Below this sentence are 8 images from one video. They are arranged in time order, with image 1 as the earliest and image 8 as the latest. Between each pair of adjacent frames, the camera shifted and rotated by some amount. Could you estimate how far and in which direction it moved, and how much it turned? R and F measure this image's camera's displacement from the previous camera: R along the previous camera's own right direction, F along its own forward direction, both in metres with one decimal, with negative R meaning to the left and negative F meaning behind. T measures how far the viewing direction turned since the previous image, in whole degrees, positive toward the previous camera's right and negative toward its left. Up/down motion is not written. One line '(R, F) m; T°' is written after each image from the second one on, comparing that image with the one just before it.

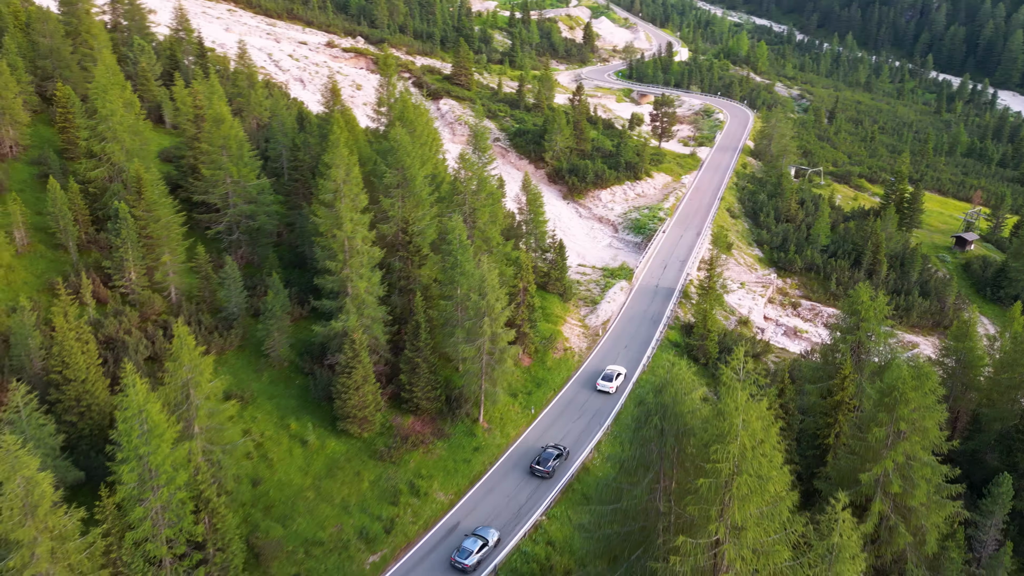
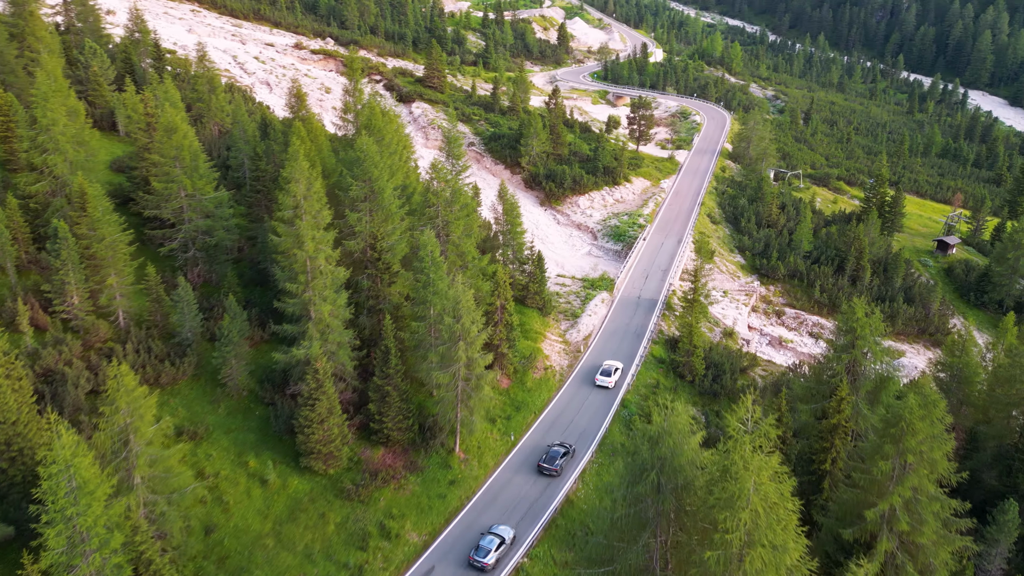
(0.0, +1.9) m; +2°
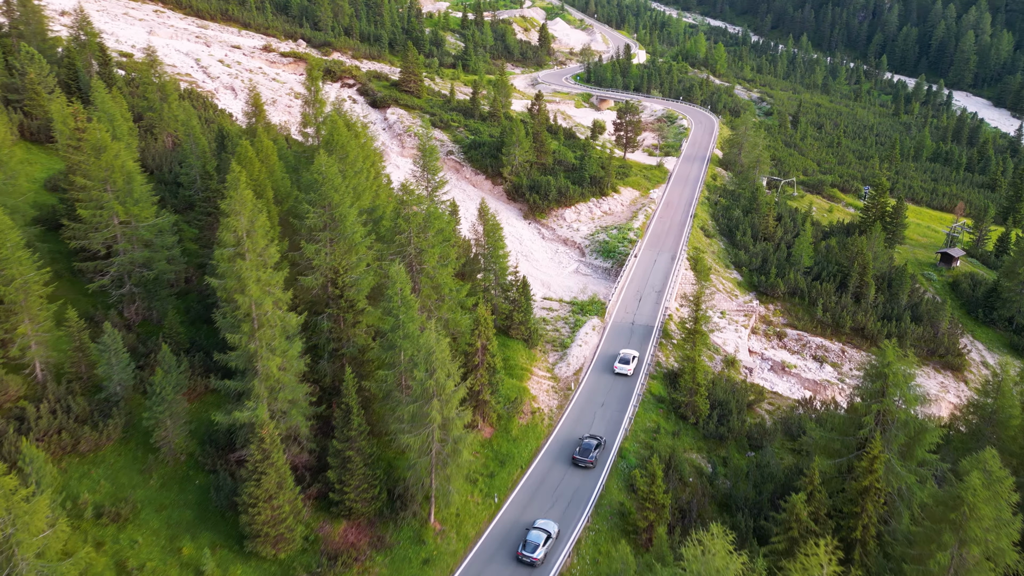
(0.0, +3.7) m; +1°
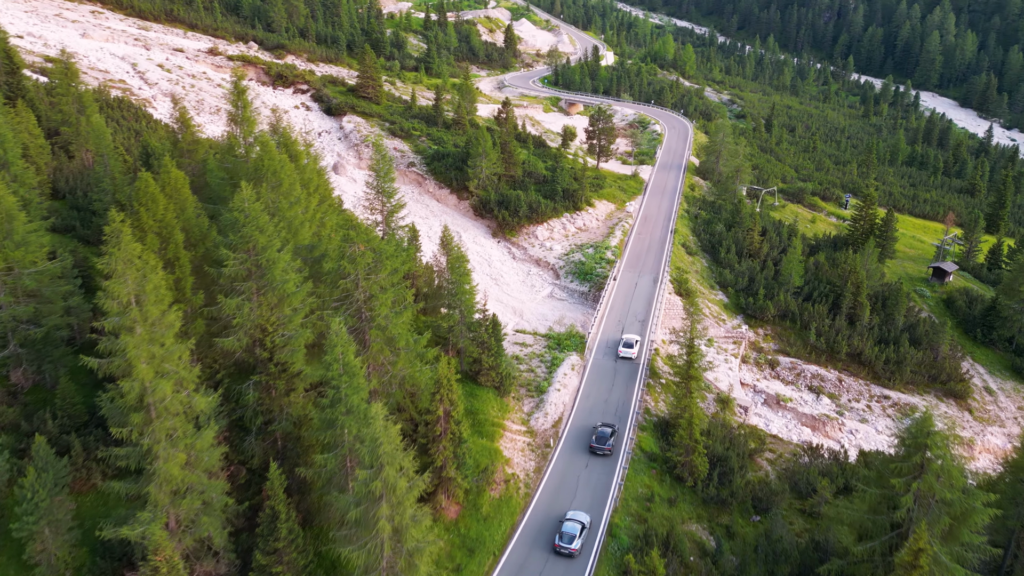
(+0.1, +4.4) m; +2°
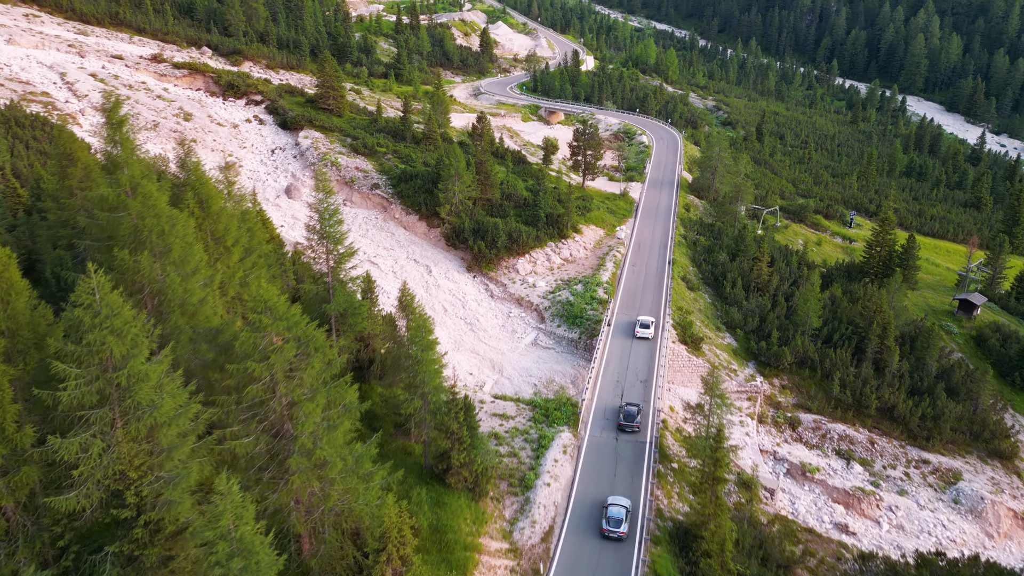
(+0.1, +6.4) m; +2°
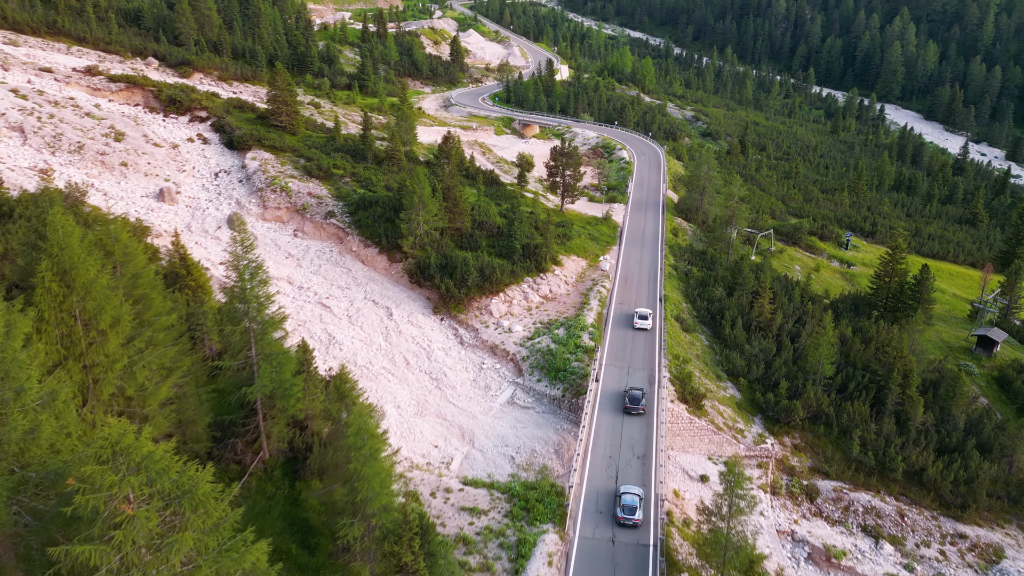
(+0.2, +5.4) m; +2°
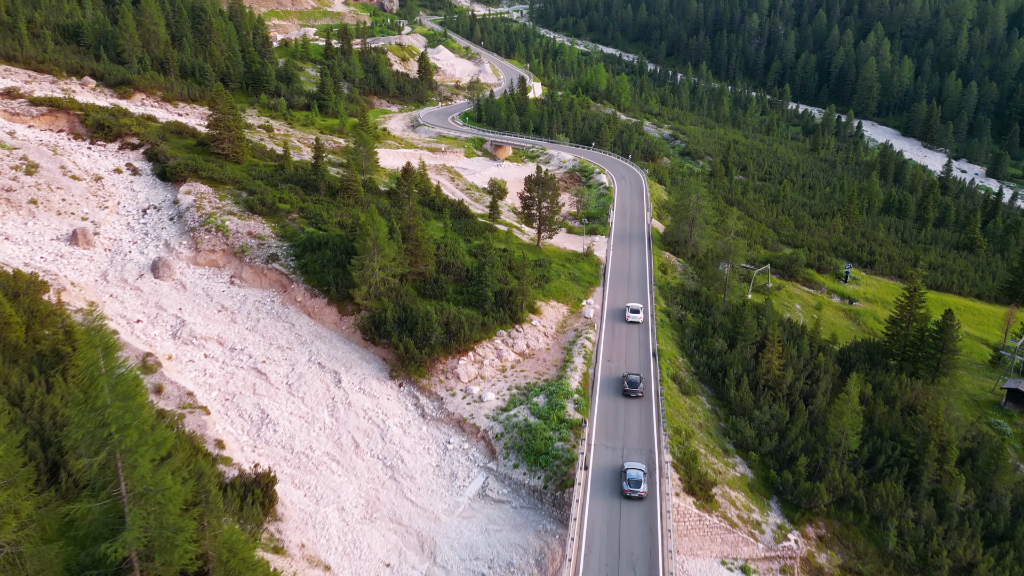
(+0.3, +5.7) m; +2°
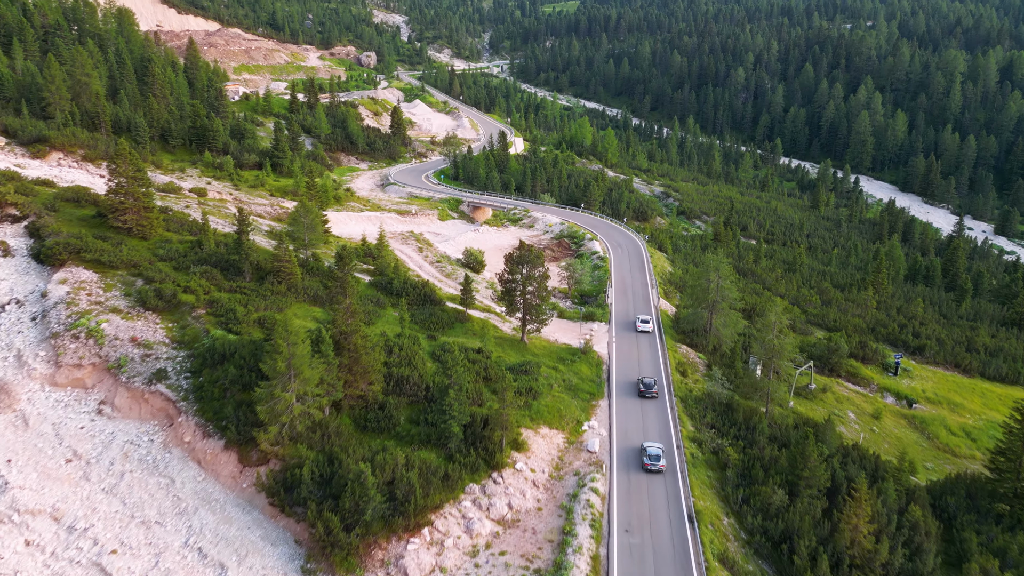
(+0.3, +10.5) m; +1°
